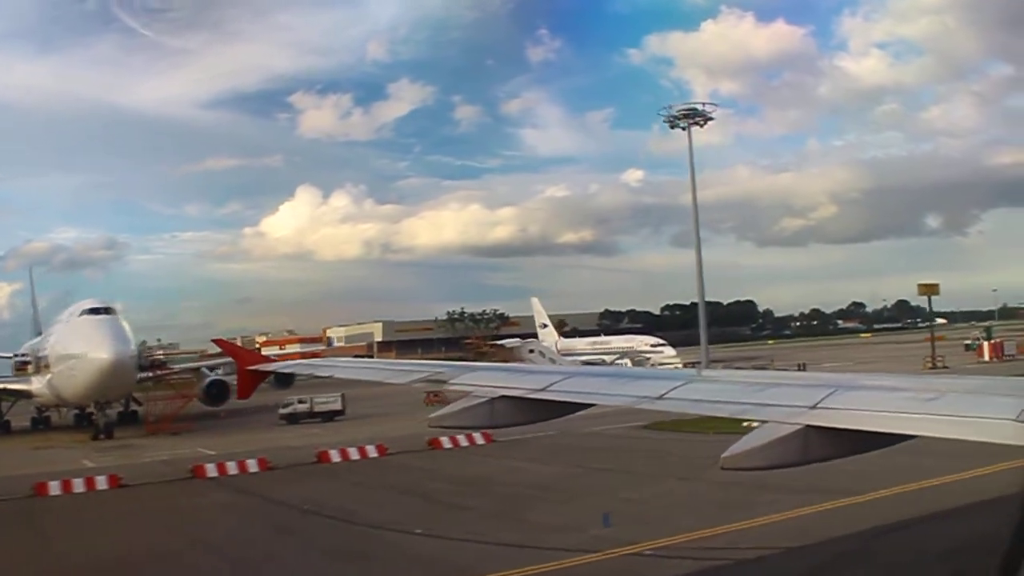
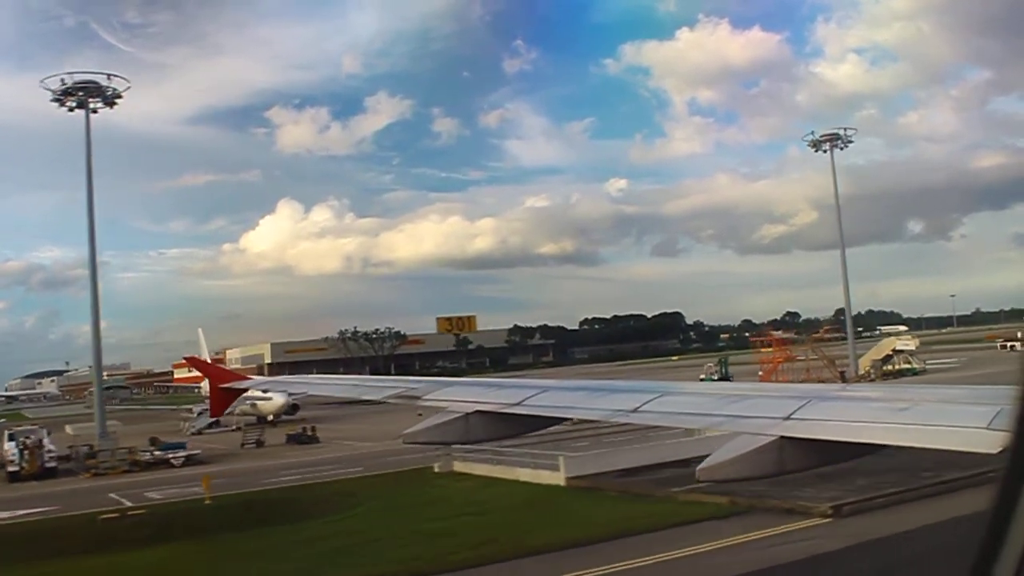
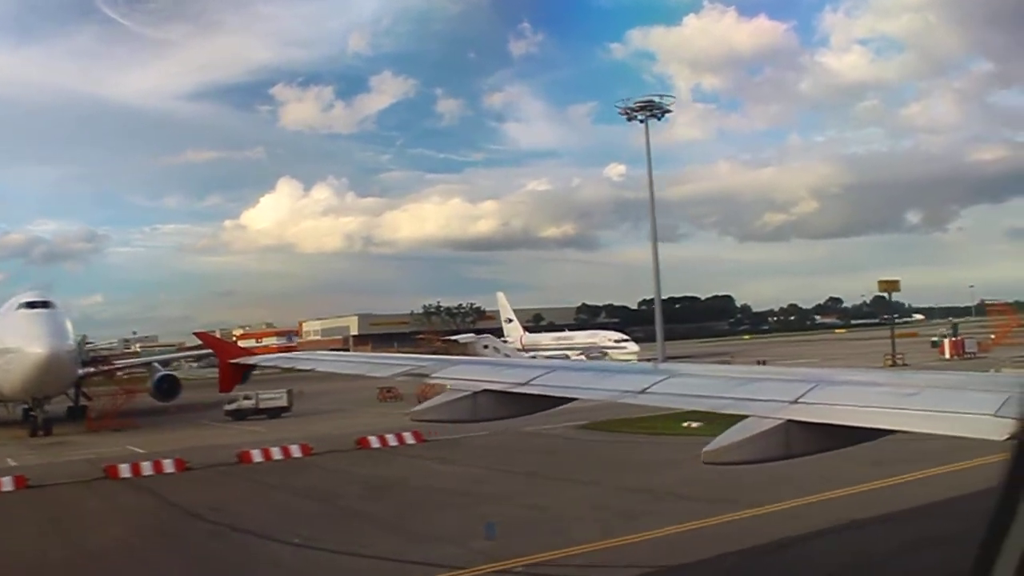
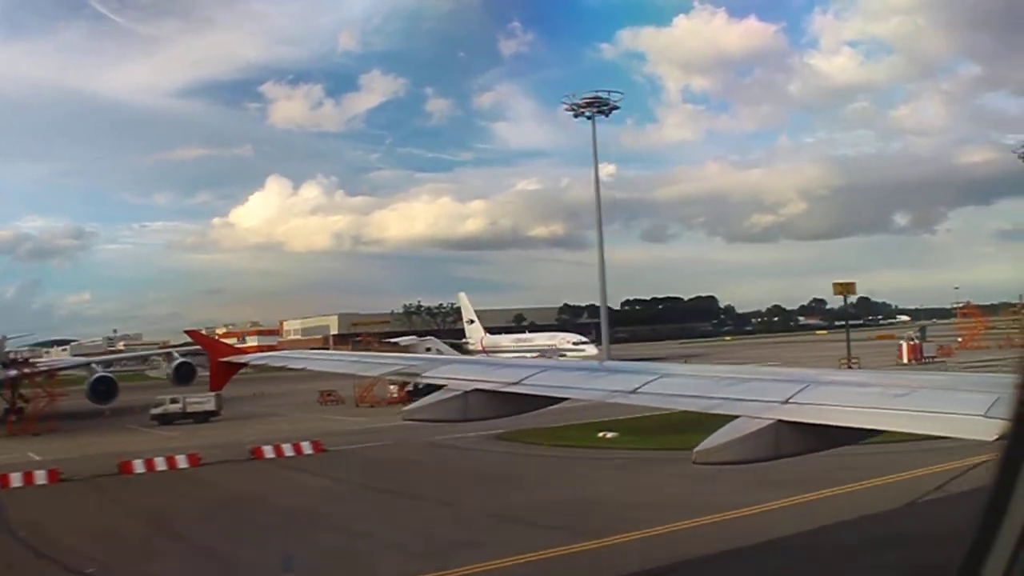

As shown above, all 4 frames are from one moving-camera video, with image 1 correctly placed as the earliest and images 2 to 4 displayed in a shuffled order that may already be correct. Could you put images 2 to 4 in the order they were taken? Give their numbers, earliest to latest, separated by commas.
3, 4, 2
